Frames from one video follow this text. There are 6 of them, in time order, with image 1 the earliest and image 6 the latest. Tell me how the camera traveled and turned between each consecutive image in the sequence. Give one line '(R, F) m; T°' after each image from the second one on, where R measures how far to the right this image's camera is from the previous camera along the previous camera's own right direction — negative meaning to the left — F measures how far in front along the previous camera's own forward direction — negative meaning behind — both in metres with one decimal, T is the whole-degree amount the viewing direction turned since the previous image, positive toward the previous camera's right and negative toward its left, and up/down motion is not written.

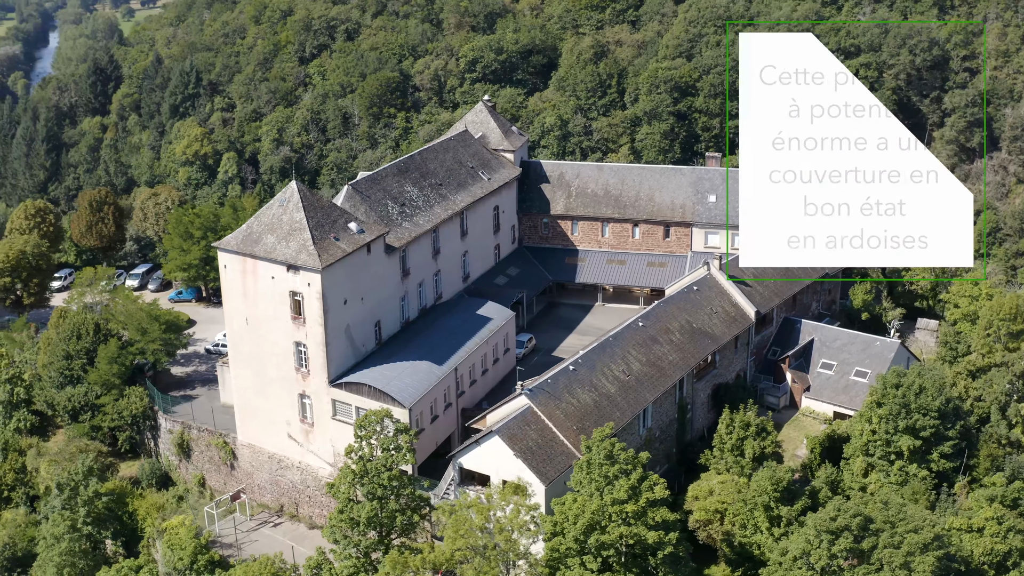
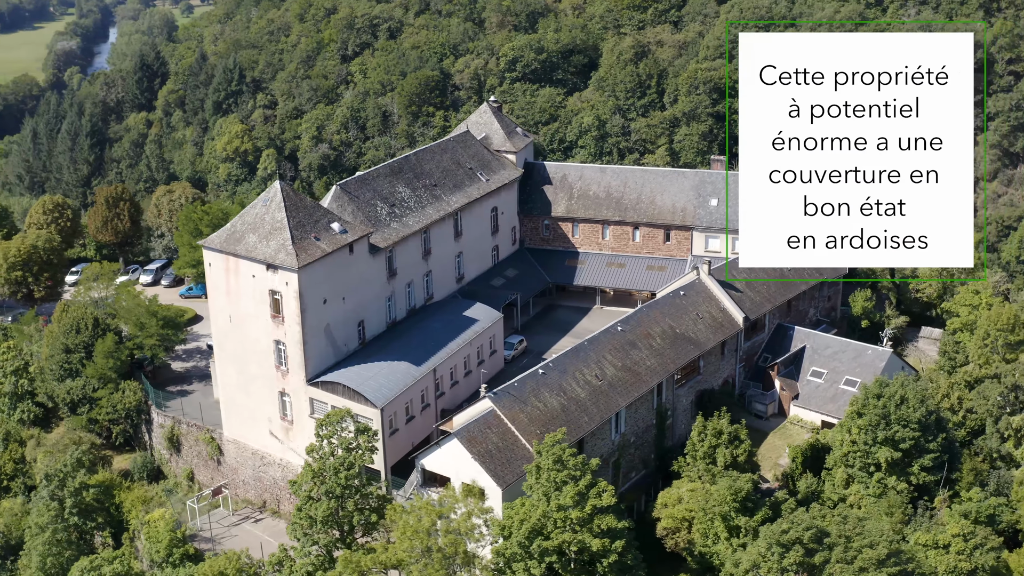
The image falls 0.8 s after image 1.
(+3.2, +0.1) m; -3°
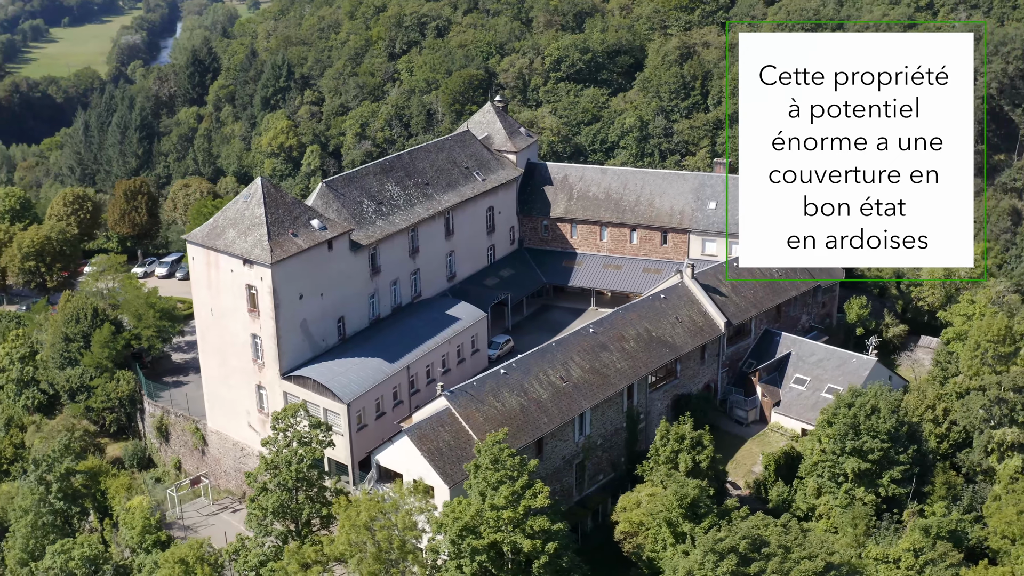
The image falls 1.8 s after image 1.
(+3.8, 0.0) m; -4°
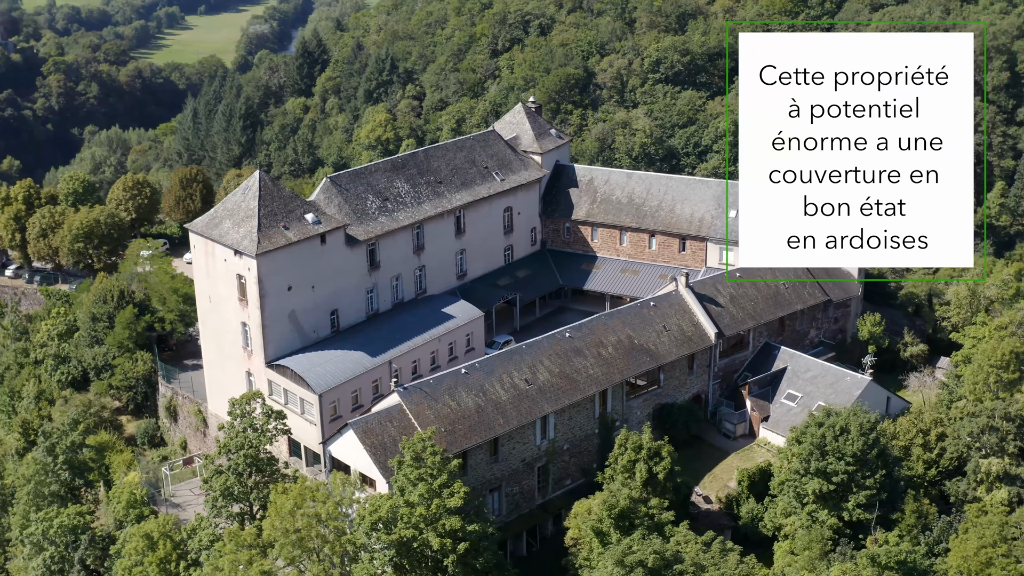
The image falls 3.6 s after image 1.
(+6.2, +0.2) m; -7°
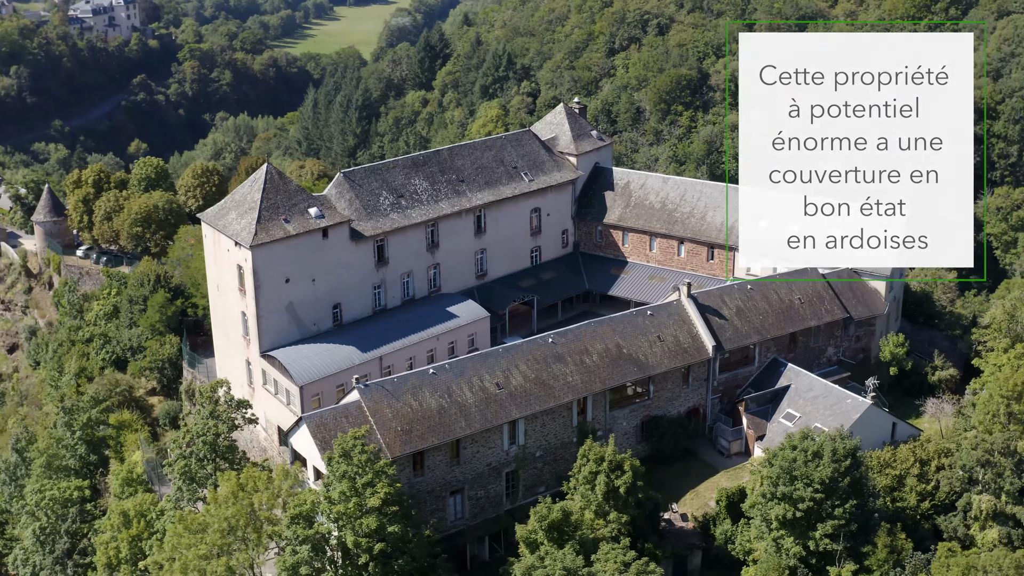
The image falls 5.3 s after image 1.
(+6.5, +0.9) m; -8°
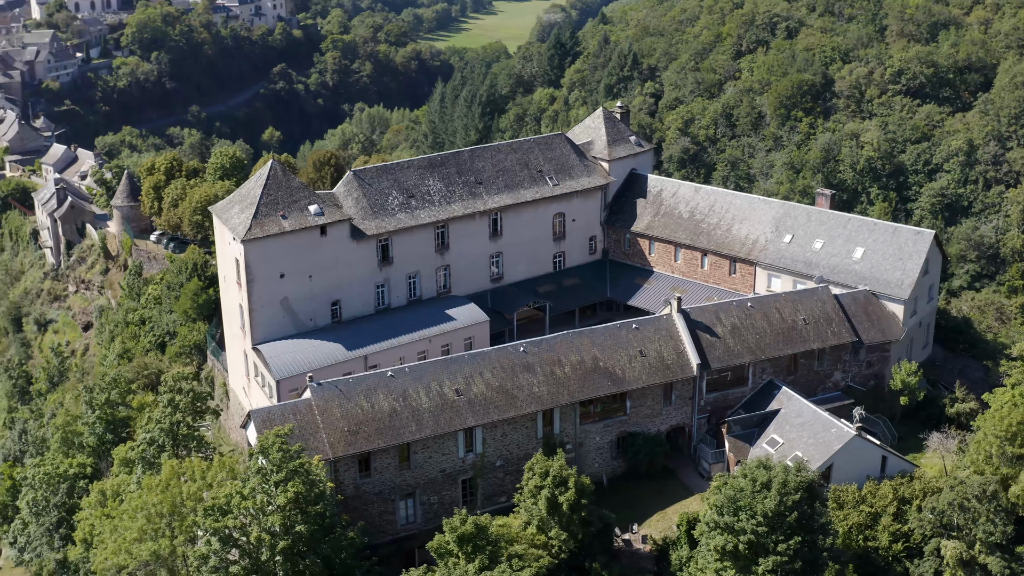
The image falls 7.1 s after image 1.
(+7.2, +1.2) m; -9°
